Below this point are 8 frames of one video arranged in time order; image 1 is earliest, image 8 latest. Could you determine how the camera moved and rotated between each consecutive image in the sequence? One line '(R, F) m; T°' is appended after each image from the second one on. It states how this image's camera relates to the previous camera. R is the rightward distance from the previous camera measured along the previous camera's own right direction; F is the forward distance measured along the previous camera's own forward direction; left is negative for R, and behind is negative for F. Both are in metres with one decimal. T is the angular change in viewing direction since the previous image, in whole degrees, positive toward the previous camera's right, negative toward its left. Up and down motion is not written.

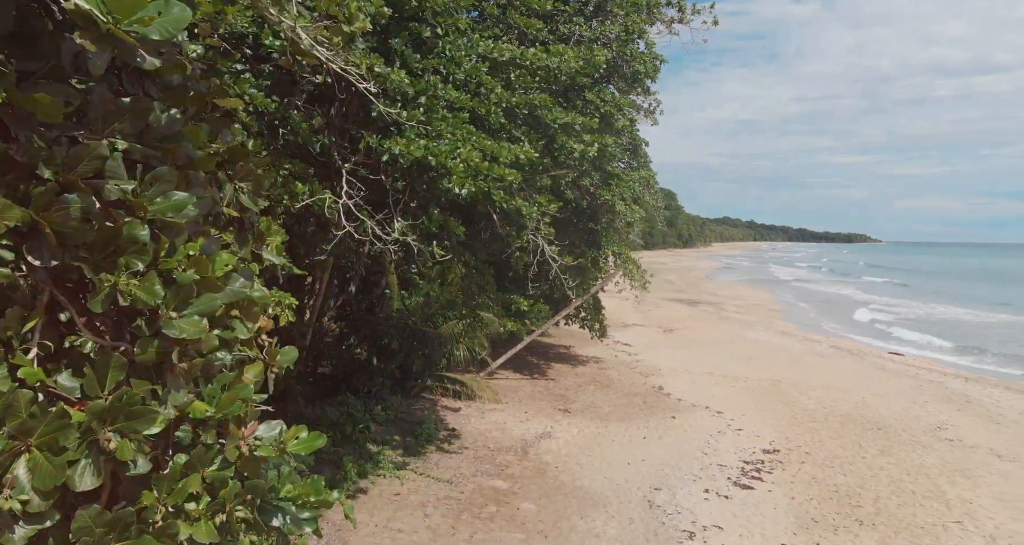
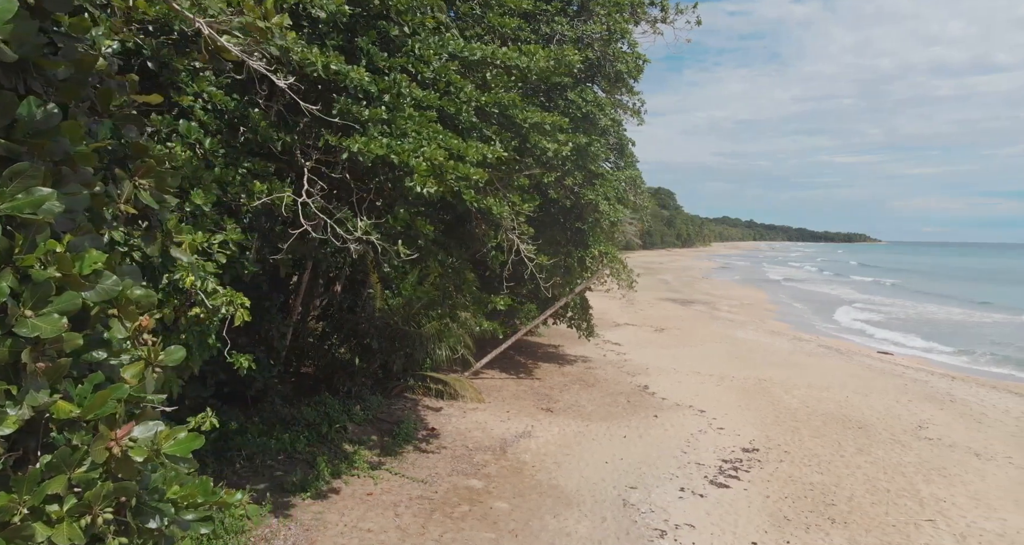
(+0.2, 0.0) m; 0°
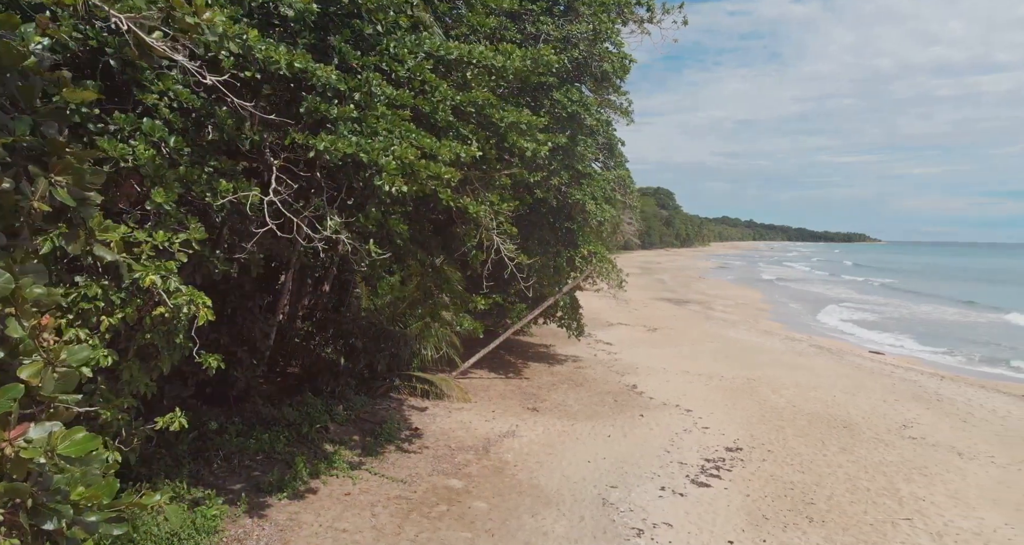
(+0.2, 0.0) m; 0°
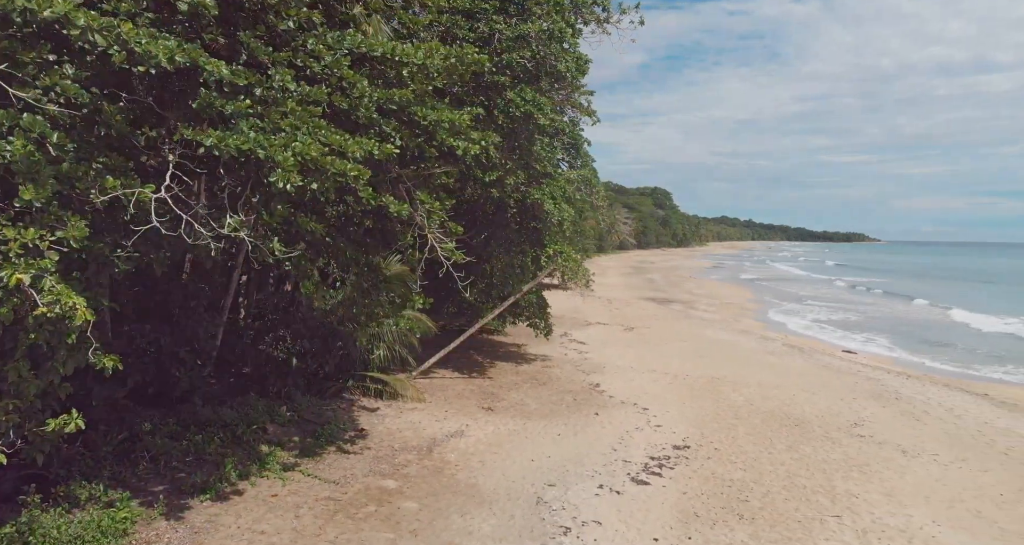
(+0.6, 0.0) m; +1°
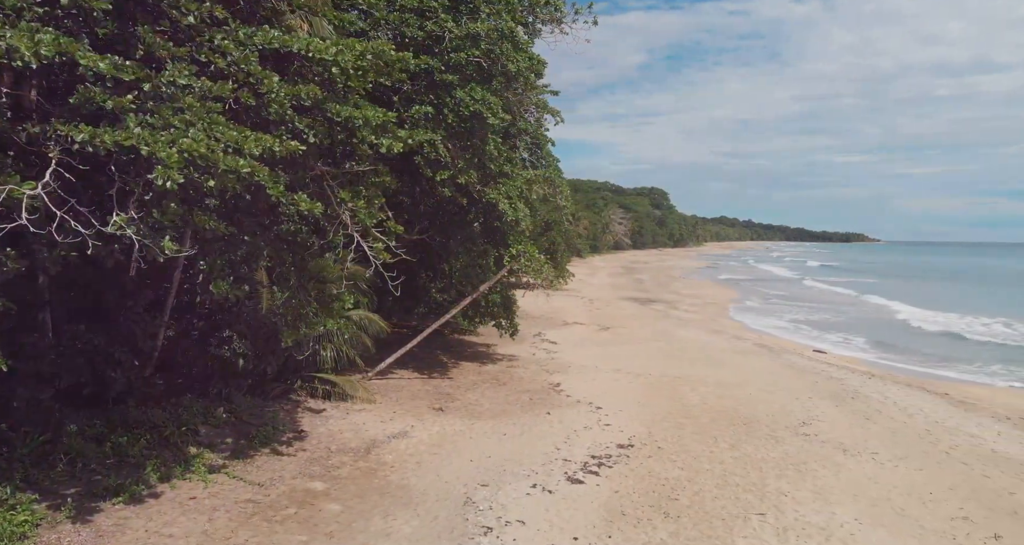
(+0.6, 0.0) m; +1°
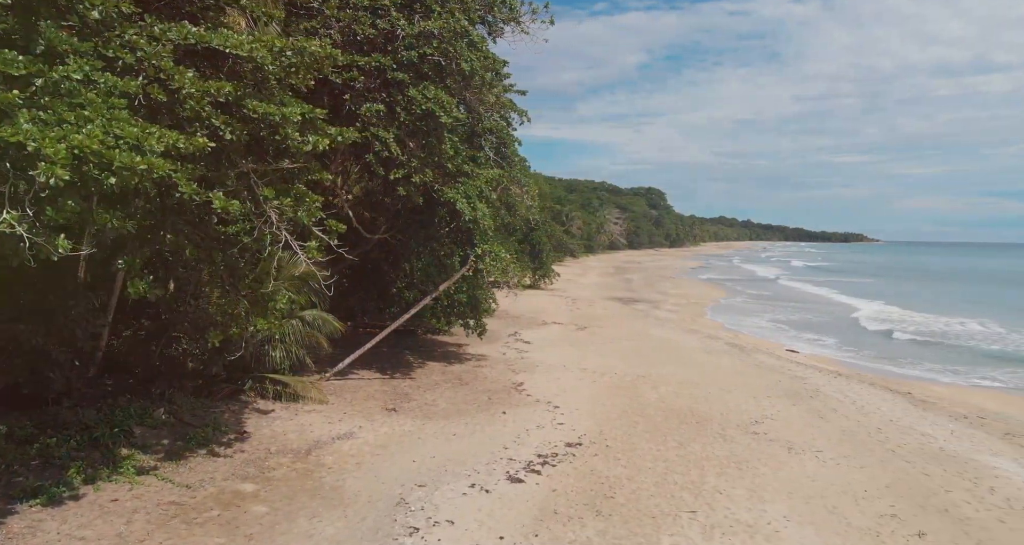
(+0.6, 0.0) m; +1°
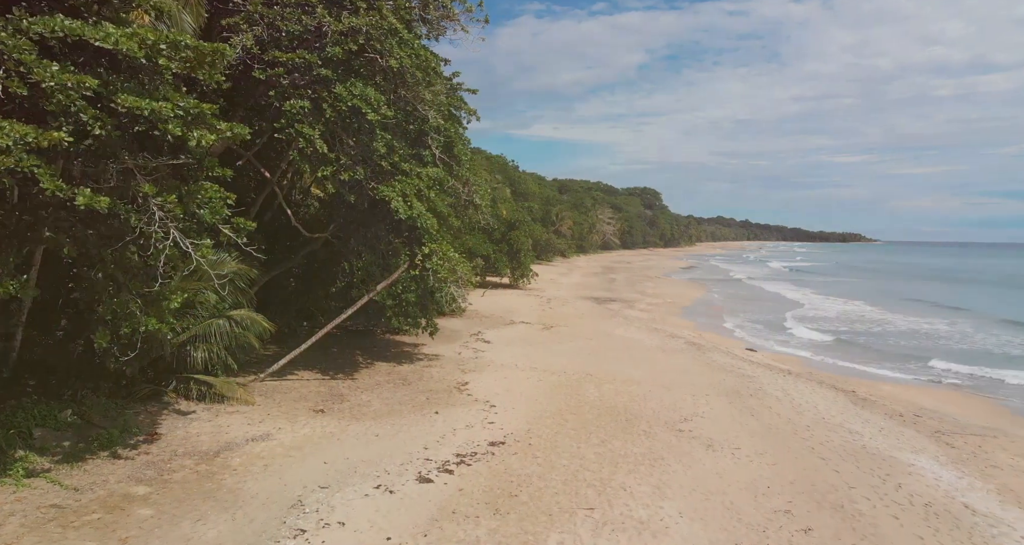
(+0.9, 0.0) m; +2°
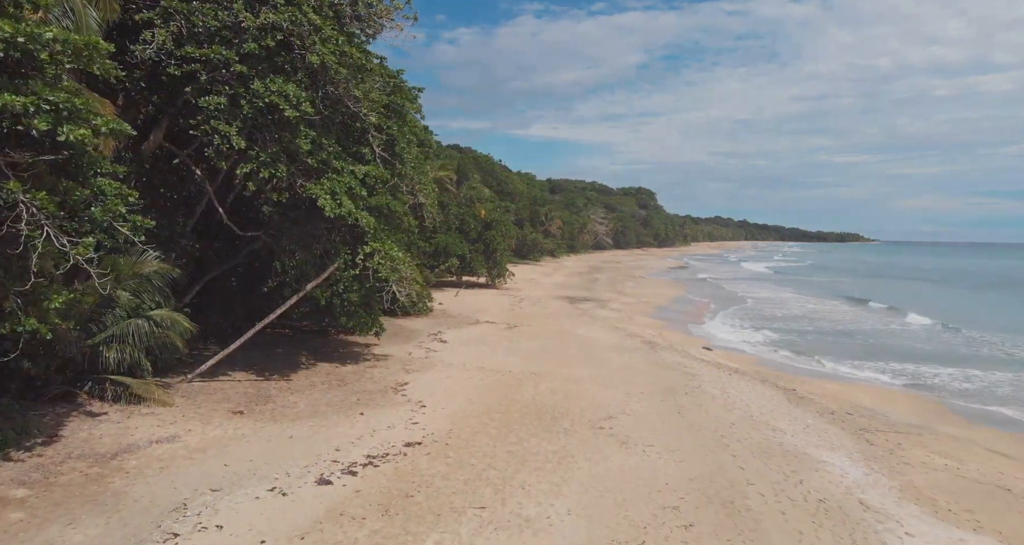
(+0.9, 0.0) m; +2°
